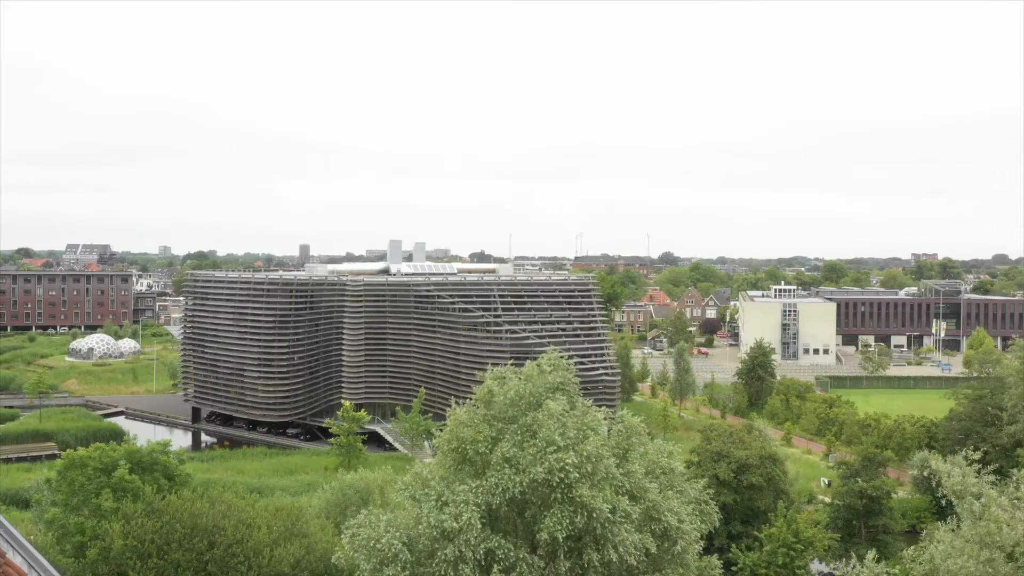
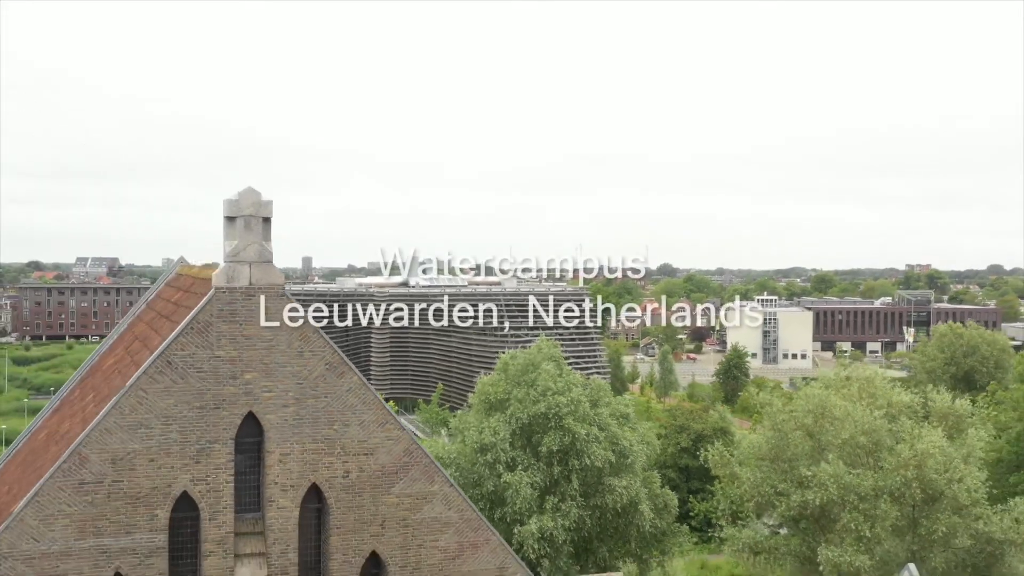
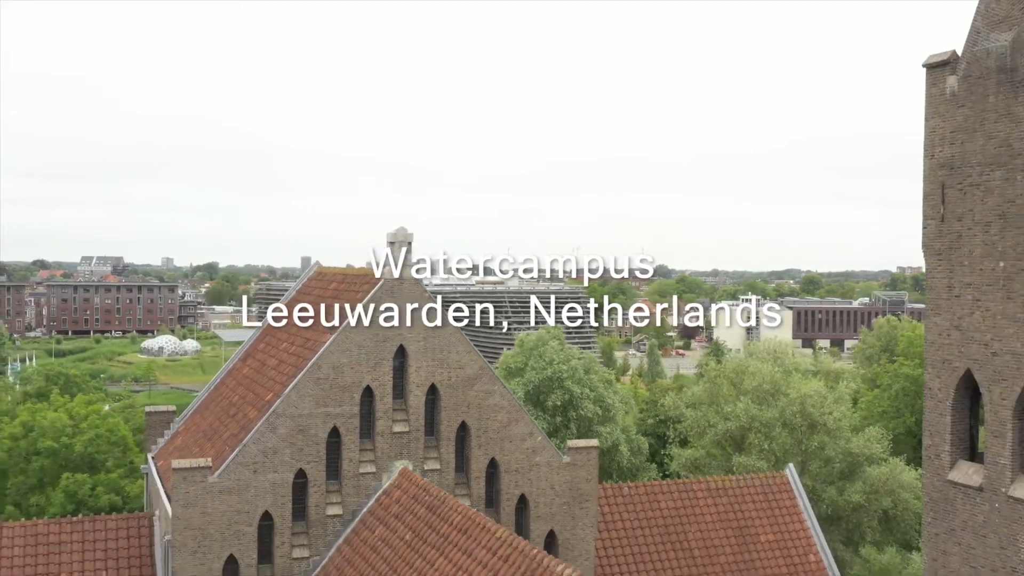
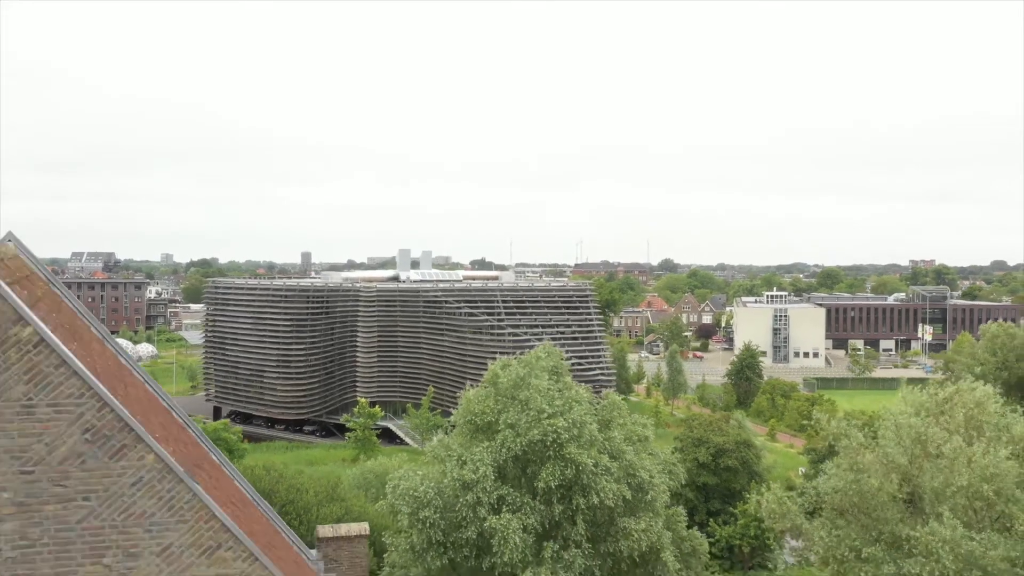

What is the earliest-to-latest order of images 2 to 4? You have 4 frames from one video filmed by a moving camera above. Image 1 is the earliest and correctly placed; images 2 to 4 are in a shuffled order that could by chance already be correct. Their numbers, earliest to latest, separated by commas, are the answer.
4, 2, 3
